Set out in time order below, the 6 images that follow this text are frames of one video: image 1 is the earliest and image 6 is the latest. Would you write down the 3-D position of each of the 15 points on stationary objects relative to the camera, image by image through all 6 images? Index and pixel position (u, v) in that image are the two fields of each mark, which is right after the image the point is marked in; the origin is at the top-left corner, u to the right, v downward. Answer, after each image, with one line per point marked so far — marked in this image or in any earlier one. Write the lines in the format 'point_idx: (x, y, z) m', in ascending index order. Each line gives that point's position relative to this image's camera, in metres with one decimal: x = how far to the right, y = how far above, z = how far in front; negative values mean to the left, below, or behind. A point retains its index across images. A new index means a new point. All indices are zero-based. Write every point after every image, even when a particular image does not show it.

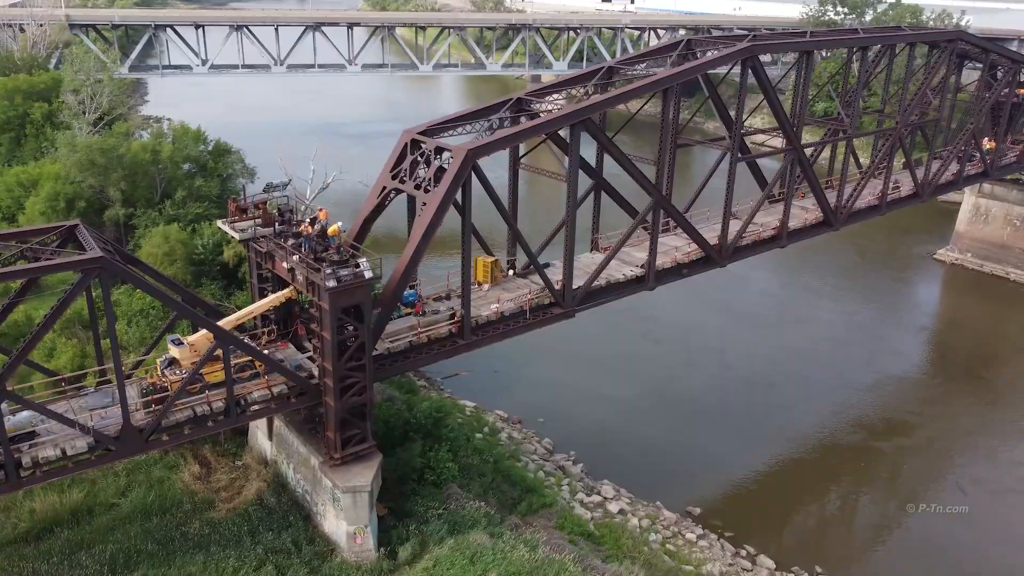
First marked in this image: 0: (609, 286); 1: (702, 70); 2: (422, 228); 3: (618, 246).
0: (+2.3, +0.1, +19.6) m
1: (+4.5, +5.2, +19.3) m
2: (-1.7, +1.1, +15.3) m
3: (+2.5, +1.0, +19.0) m
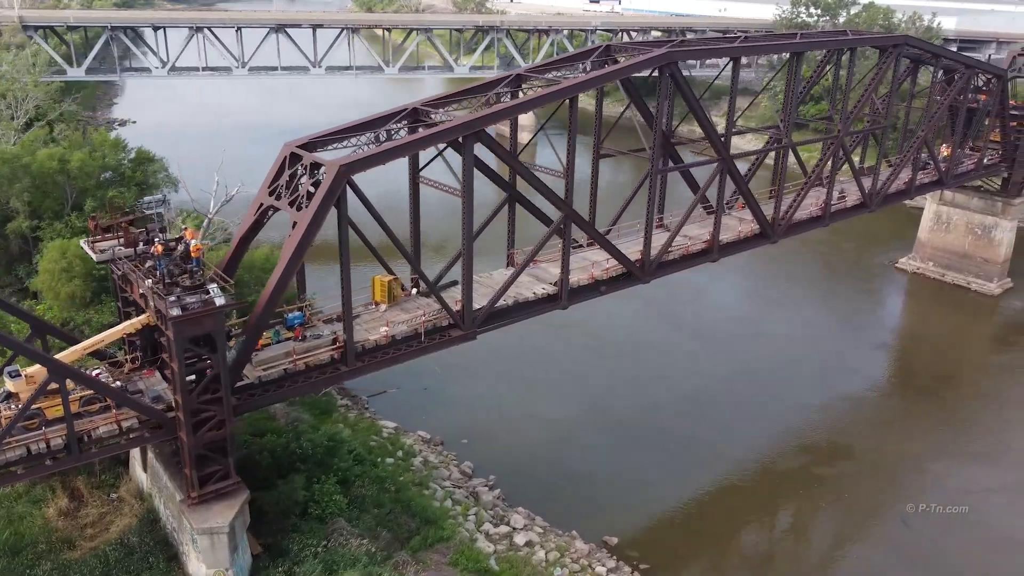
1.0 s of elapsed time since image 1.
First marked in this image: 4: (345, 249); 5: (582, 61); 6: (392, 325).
0: (+0.1, -0.4, +18.6) m
1: (+2.3, +4.7, +18.3) m
2: (-3.9, +0.7, +14.3) m
3: (+0.2, +0.5, +18.0) m
4: (-3.1, +0.7, +15.0) m
5: (+1.6, +5.6, +19.9) m
6: (-2.5, -0.8, +16.8) m
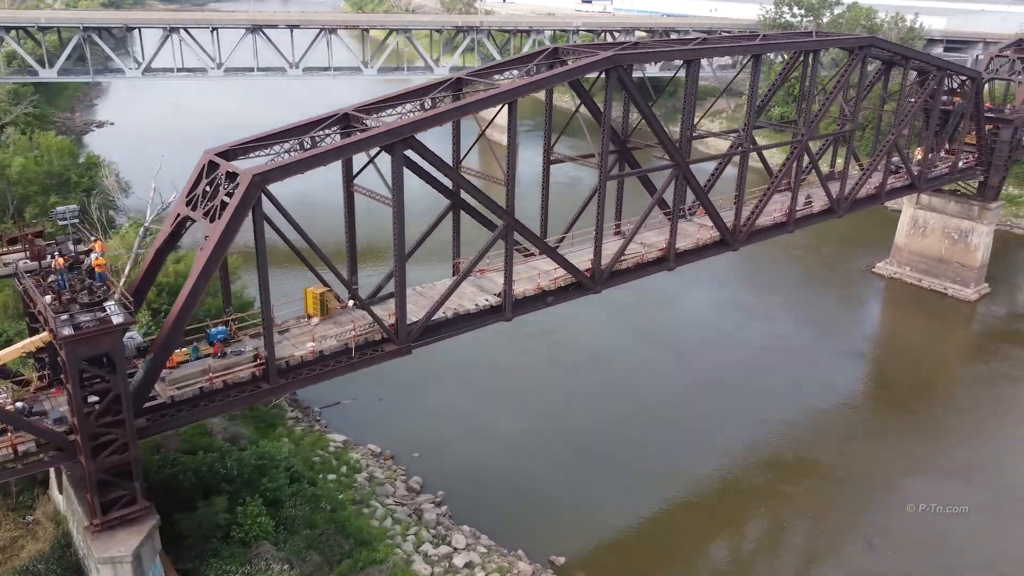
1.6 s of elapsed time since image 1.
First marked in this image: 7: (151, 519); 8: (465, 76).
0: (-1.2, -0.6, +17.9) m
1: (+1.0, +4.5, +17.6) m
2: (-5.2, +0.4, +13.7) m
3: (-1.1, +0.3, +17.3) m
4: (-4.4, +0.5, +14.3) m
5: (+0.3, +5.3, +19.2) m
6: (-3.8, -1.0, +16.1) m
7: (-6.0, -3.9, +13.6) m
8: (-1.0, +4.8, +18.2) m
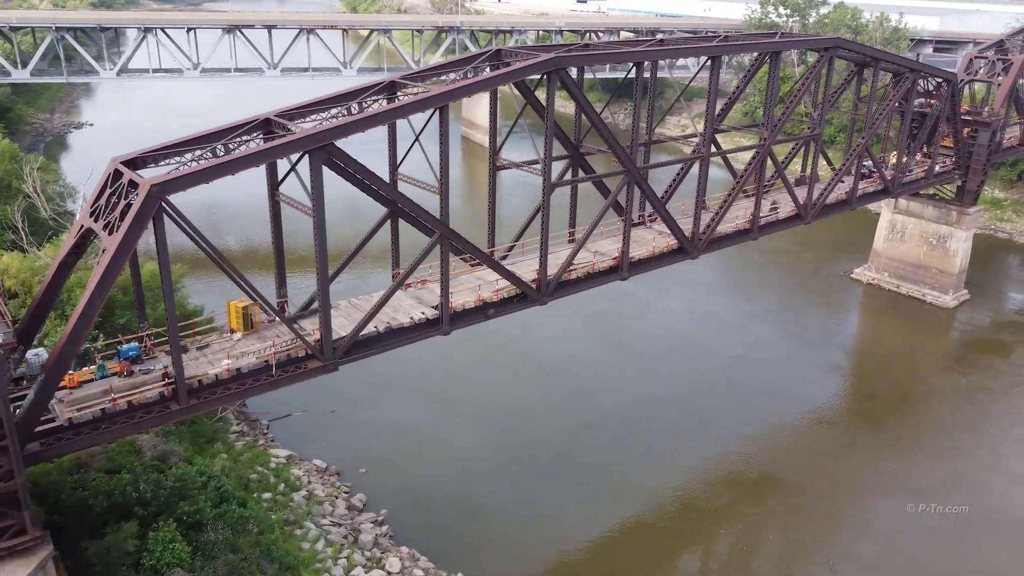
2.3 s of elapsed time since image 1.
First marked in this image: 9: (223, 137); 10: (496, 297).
0: (-2.5, -0.9, +17.2) m
1: (-0.4, +4.2, +16.8) m
2: (-6.6, +0.2, +12.9) m
3: (-2.4, 0.0, +16.5) m
4: (-5.7, +0.2, +13.5) m
5: (-1.0, +5.1, +18.4) m
6: (-5.2, -1.3, +15.3) m
7: (-7.4, -4.2, +12.8) m
8: (-2.4, +4.5, +17.4) m
9: (-5.5, +2.9, +15.7) m
10: (-0.3, -0.2, +18.7) m
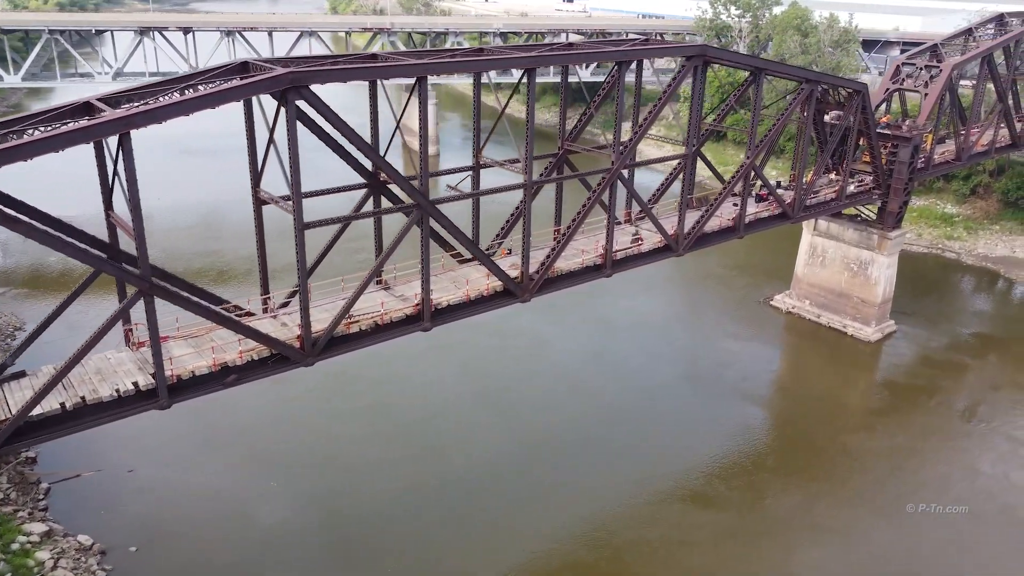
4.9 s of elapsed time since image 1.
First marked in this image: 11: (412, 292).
0: (-7.4, -2.0, +14.1) m
1: (-5.2, +3.1, +13.7) m
2: (-11.4, -1.0, +9.8) m
3: (-7.2, -1.1, +13.4) m
4: (-10.6, -1.0, +10.5) m
5: (-5.8, +3.9, +15.3) m
6: (-10.0, -2.4, +12.3) m
7: (-12.3, -5.3, +9.8) m
8: (-7.2, +3.3, +14.3) m
9: (-10.3, +1.8, +12.6) m
10: (-5.1, -1.4, +15.6) m
11: (-2.1, -0.1, +18.6) m
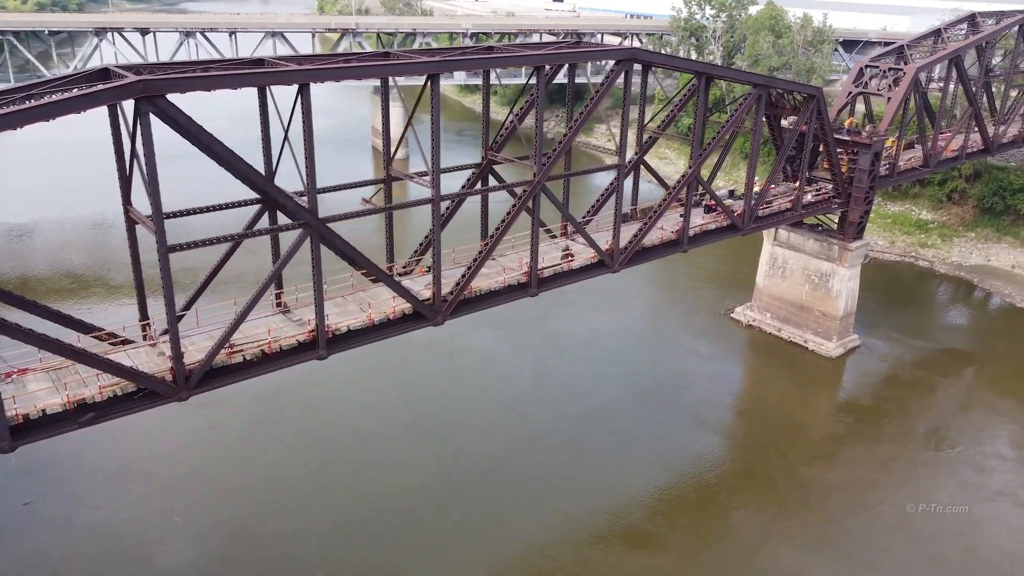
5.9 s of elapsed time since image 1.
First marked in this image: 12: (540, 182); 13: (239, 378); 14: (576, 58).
0: (-9.3, -2.6, +12.7) m
1: (-7.1, +2.6, +12.3) m
2: (-13.4, -1.5, +8.4) m
3: (-9.2, -1.6, +12.0) m
4: (-12.5, -1.5, +9.0) m
5: (-7.8, +3.4, +13.9) m
6: (-12.0, -2.9, +10.8) m
7: (-14.2, -5.8, +8.4) m
8: (-9.2, +2.8, +12.9) m
9: (-12.3, +1.3, +11.2) m
10: (-7.1, -1.9, +14.2) m
11: (-4.1, -0.6, +17.2) m
12: (+0.8, +2.6, +19.1) m
13: (-5.1, -1.7, +15.5) m
14: (+1.9, +5.6, +19.6) m
